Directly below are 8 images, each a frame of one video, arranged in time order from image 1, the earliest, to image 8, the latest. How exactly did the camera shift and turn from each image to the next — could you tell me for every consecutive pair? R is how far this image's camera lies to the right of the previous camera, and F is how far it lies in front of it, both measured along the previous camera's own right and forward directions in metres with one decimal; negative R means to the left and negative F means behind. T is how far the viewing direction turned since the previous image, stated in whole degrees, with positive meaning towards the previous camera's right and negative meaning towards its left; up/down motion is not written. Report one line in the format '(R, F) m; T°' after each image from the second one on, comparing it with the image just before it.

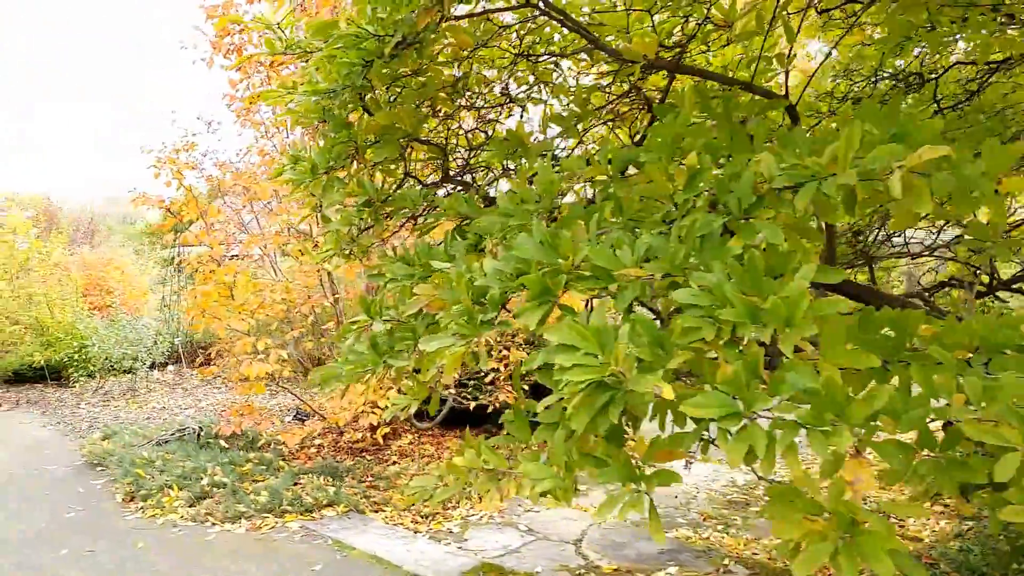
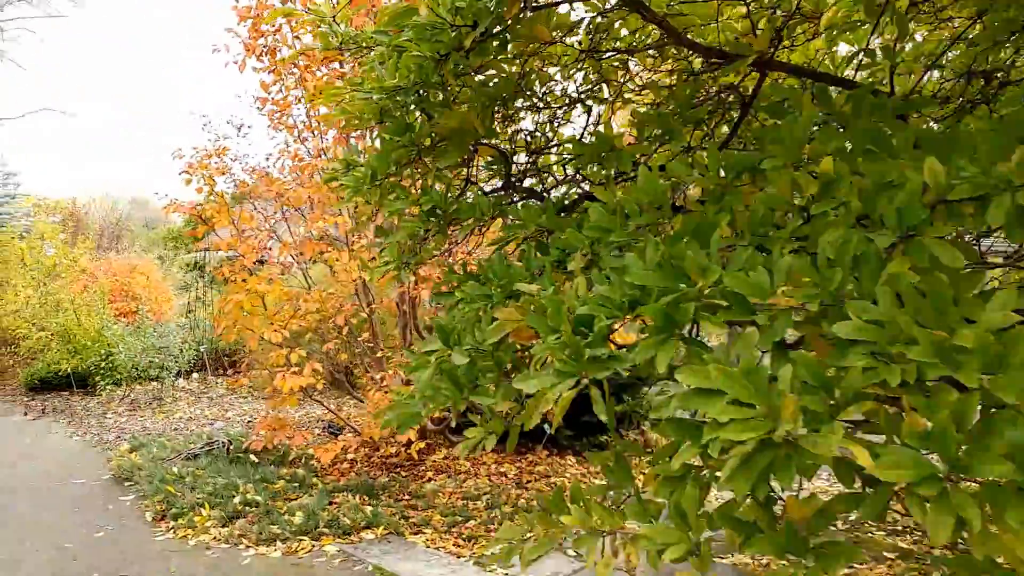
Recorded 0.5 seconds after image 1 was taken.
(-0.1, +0.2) m; -1°
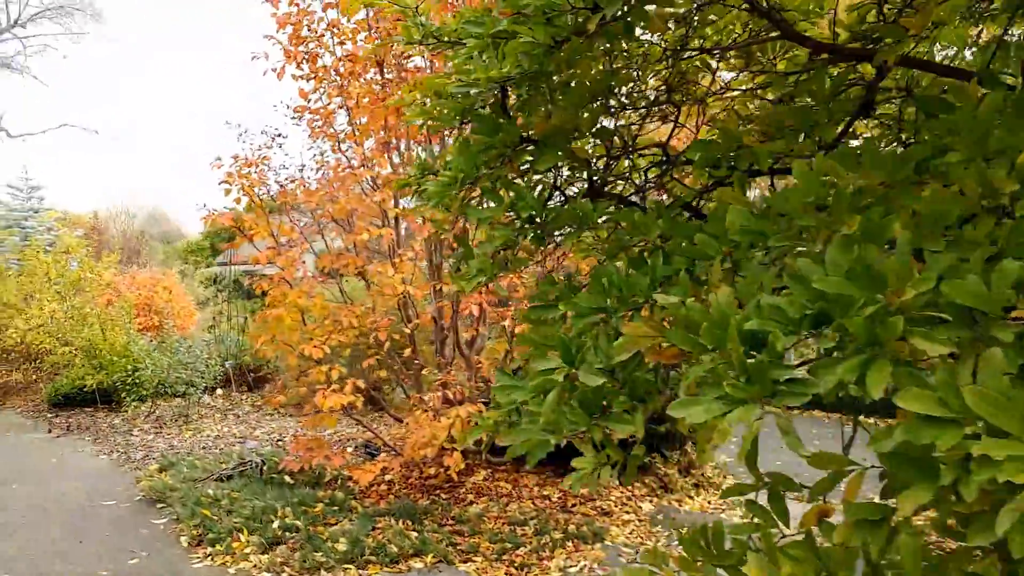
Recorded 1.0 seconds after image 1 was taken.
(-0.2, +0.2) m; -1°
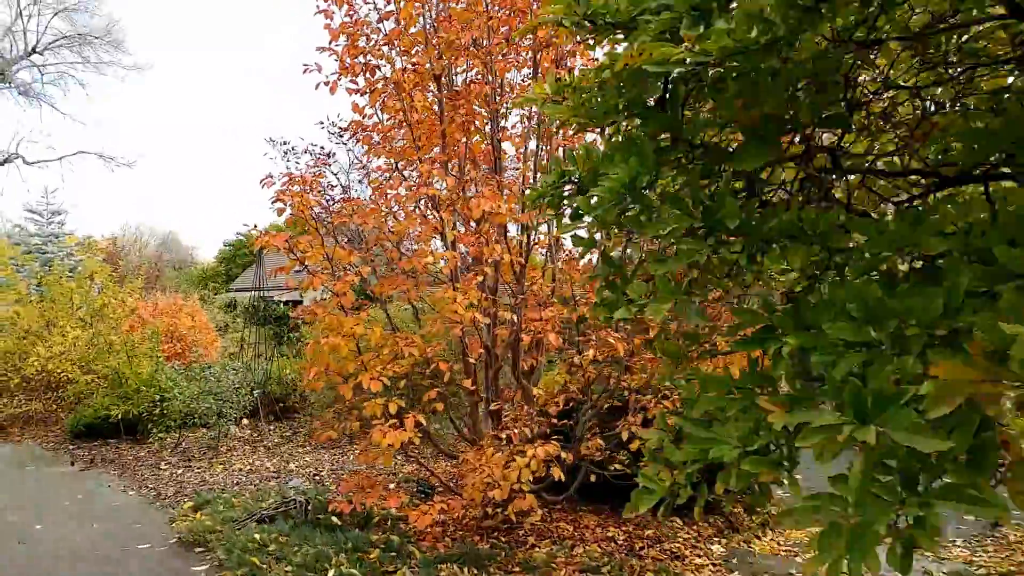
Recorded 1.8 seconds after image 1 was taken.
(-0.3, +0.3) m; -1°
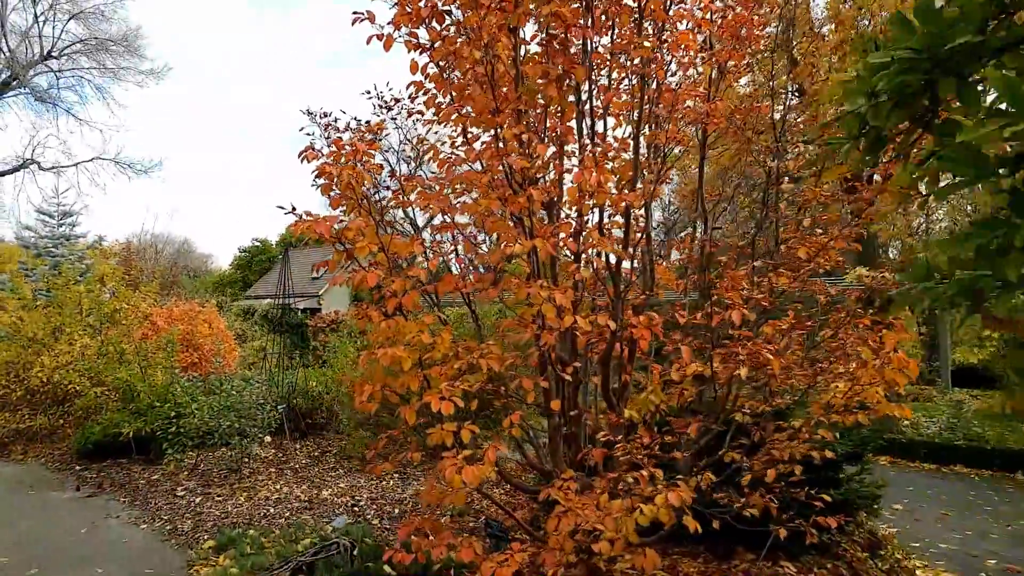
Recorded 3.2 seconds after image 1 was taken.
(-0.3, +0.7) m; -1°
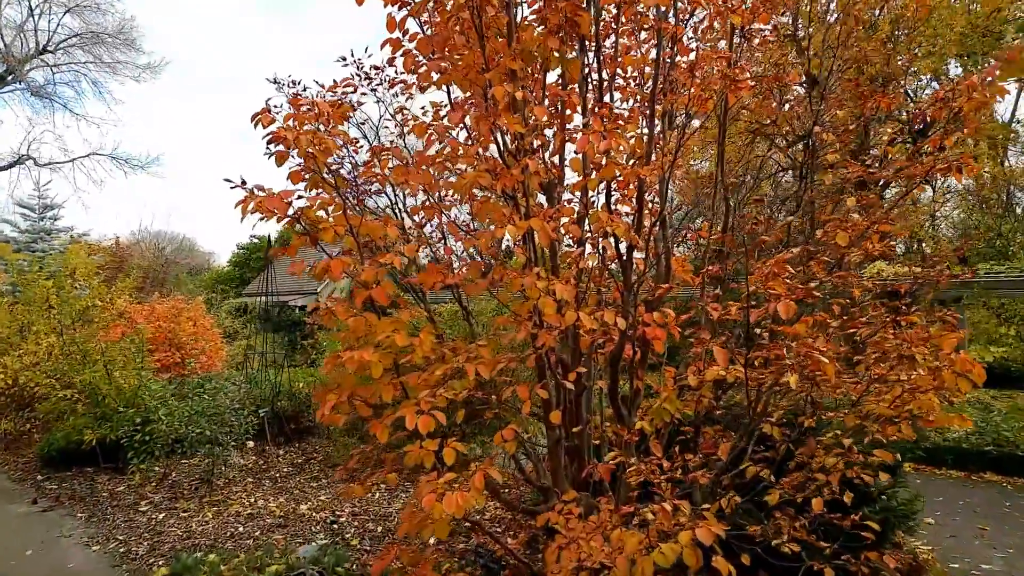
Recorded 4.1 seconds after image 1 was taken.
(0.0, +0.5) m; 0°
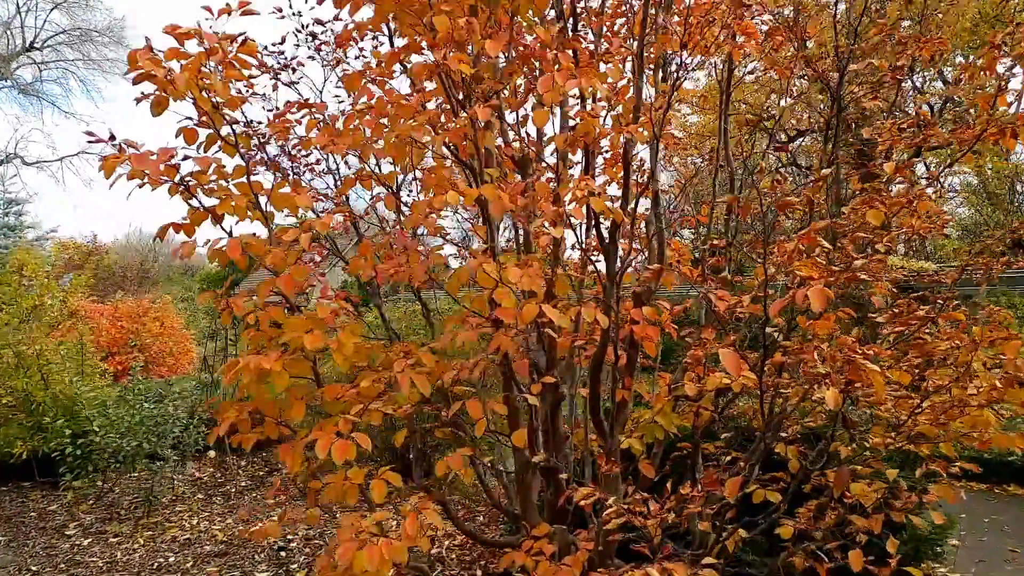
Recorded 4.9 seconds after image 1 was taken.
(+0.1, +0.5) m; 0°
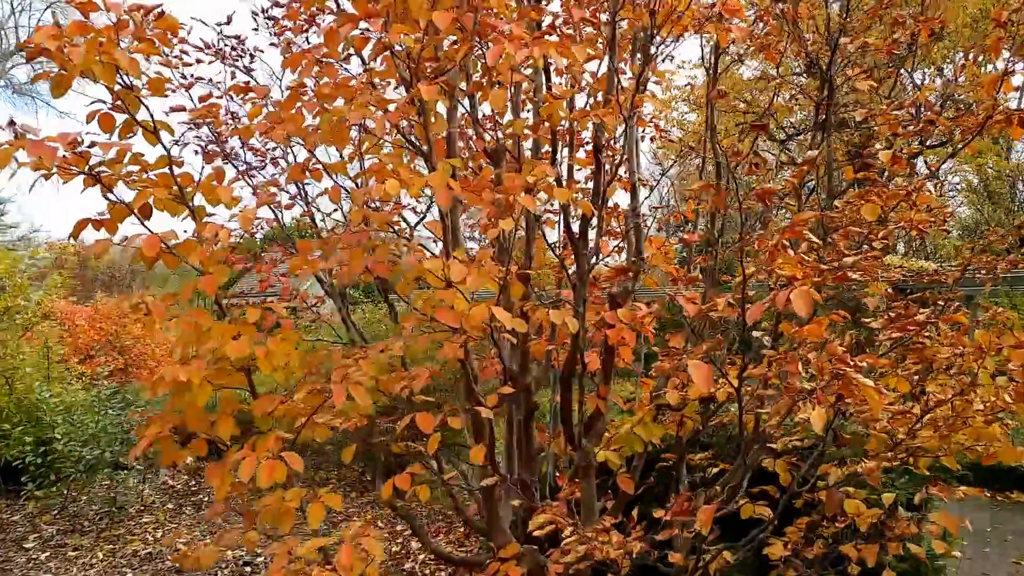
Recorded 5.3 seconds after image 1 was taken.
(+0.1, +0.2) m; 0°
